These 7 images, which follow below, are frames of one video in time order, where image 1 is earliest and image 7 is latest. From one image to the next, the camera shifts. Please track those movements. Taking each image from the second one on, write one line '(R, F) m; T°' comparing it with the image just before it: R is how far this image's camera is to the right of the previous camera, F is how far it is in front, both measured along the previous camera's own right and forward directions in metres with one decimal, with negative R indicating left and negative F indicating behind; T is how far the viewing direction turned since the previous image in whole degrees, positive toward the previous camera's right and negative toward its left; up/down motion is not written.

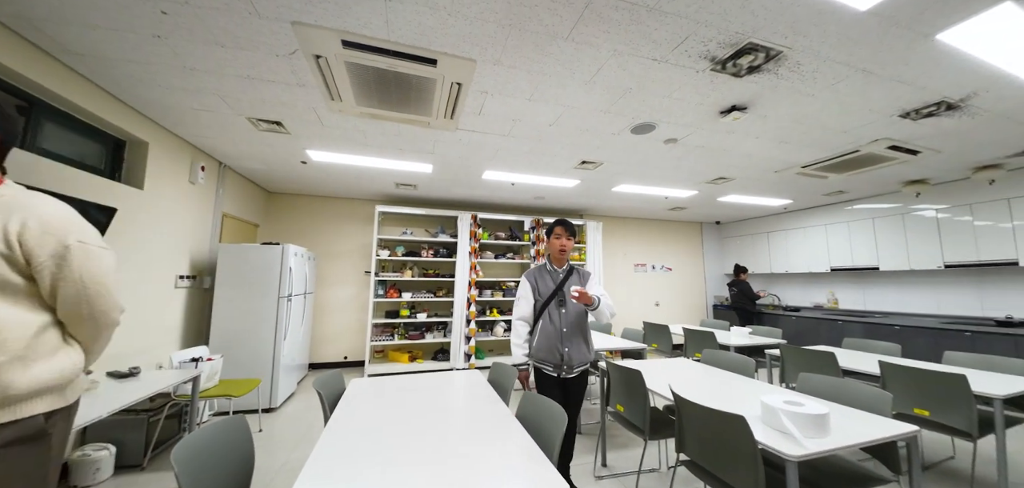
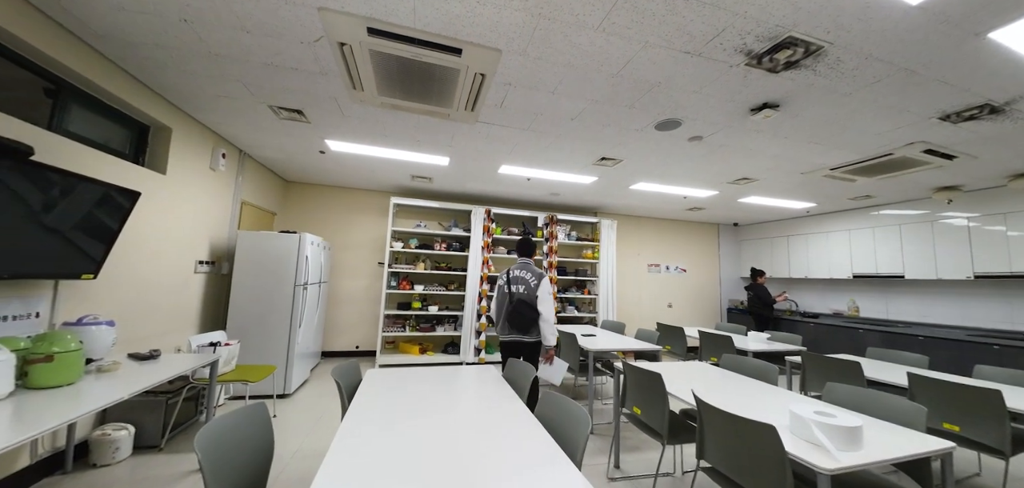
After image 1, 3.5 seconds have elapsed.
(-0.1, 0.0) m; -2°
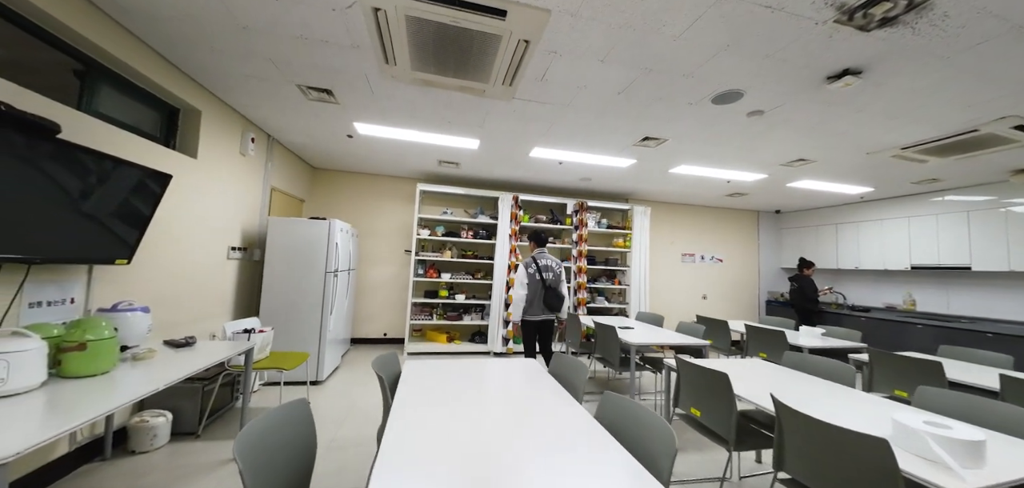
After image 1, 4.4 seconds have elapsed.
(-0.2, +0.2) m; -3°
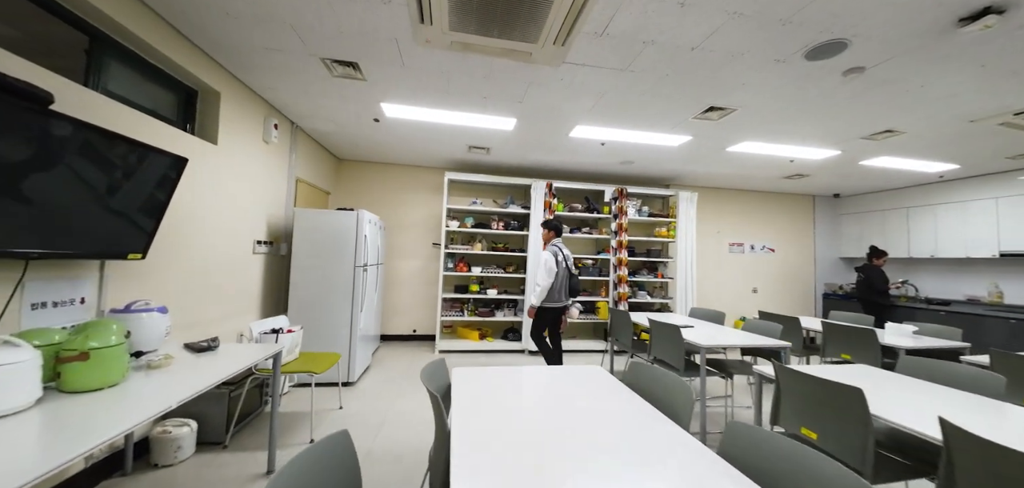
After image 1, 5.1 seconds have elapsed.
(-0.2, +0.3) m; -3°
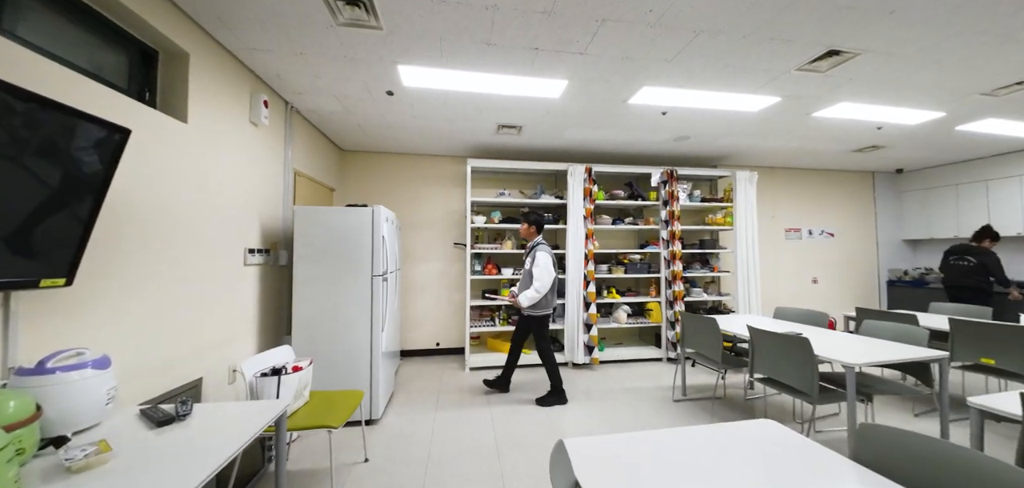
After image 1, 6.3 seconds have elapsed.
(-0.4, +0.6) m; 0°
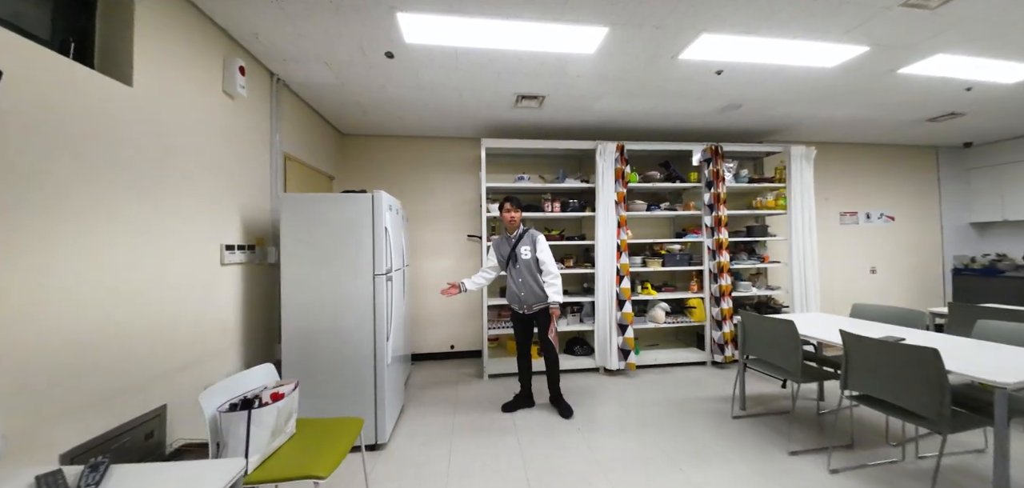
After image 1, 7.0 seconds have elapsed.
(-0.1, +0.4) m; -2°
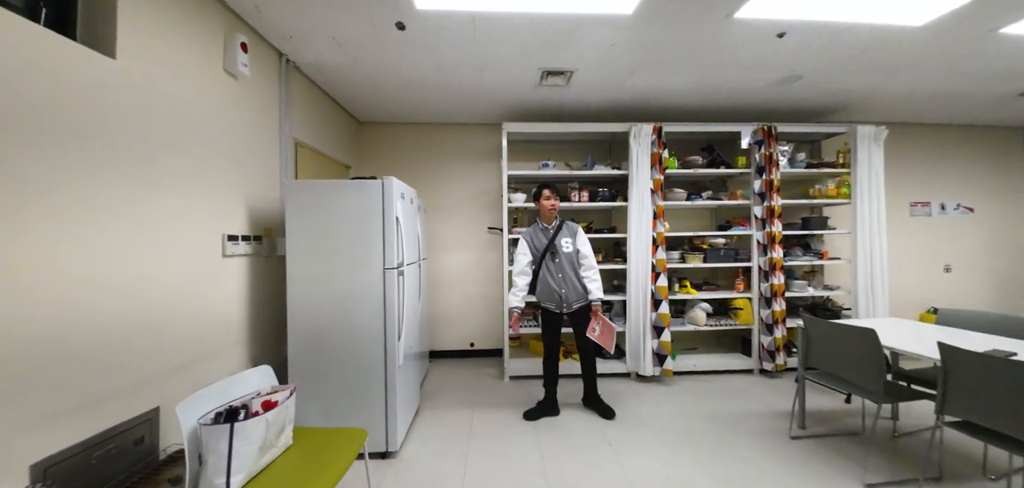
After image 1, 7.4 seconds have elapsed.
(0.0, +0.2) m; -4°
